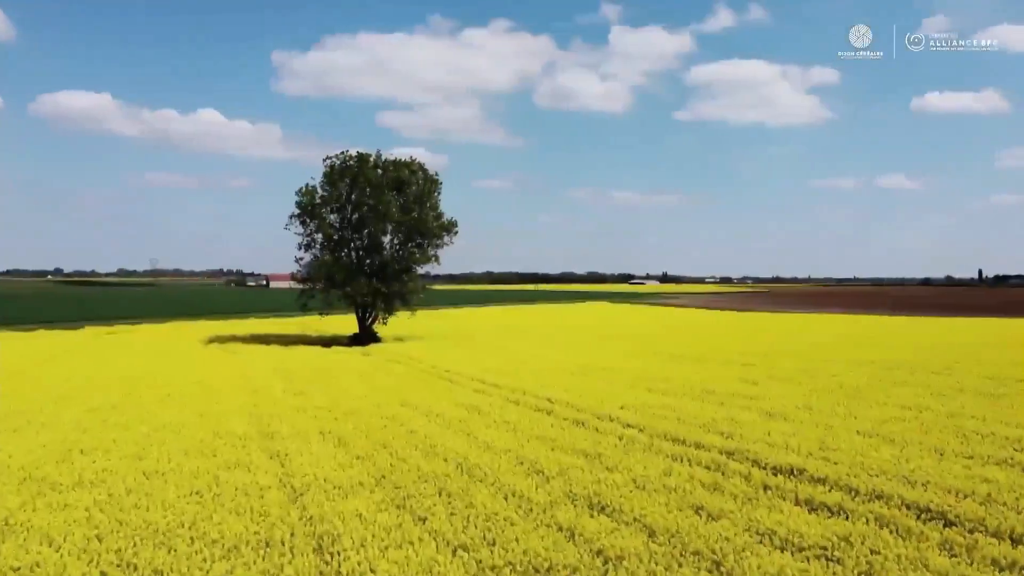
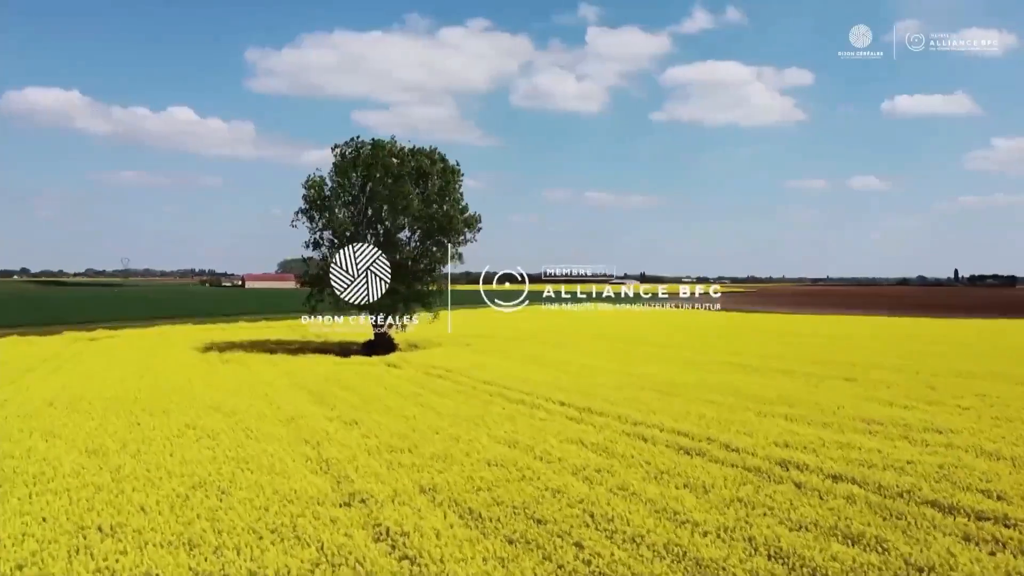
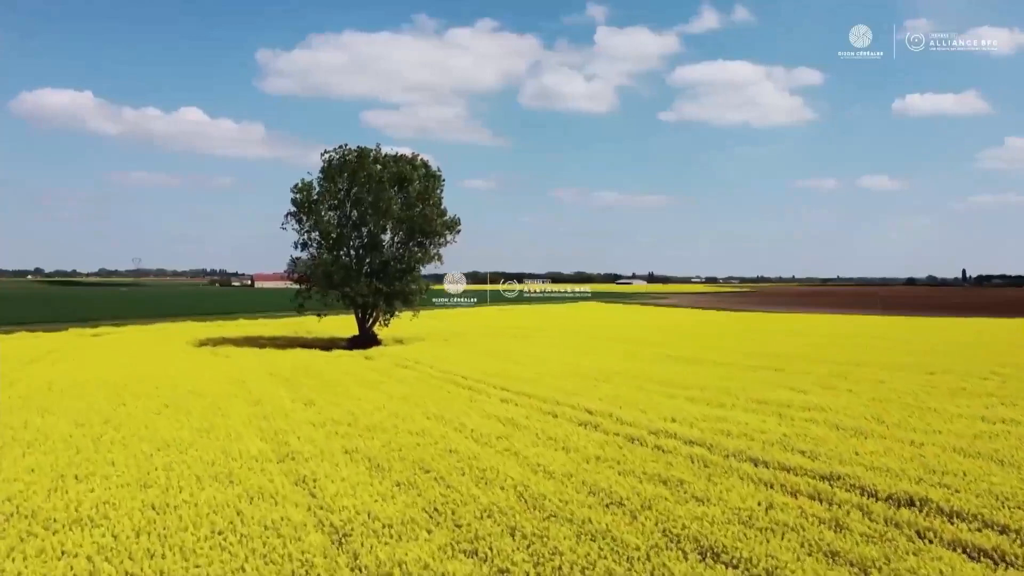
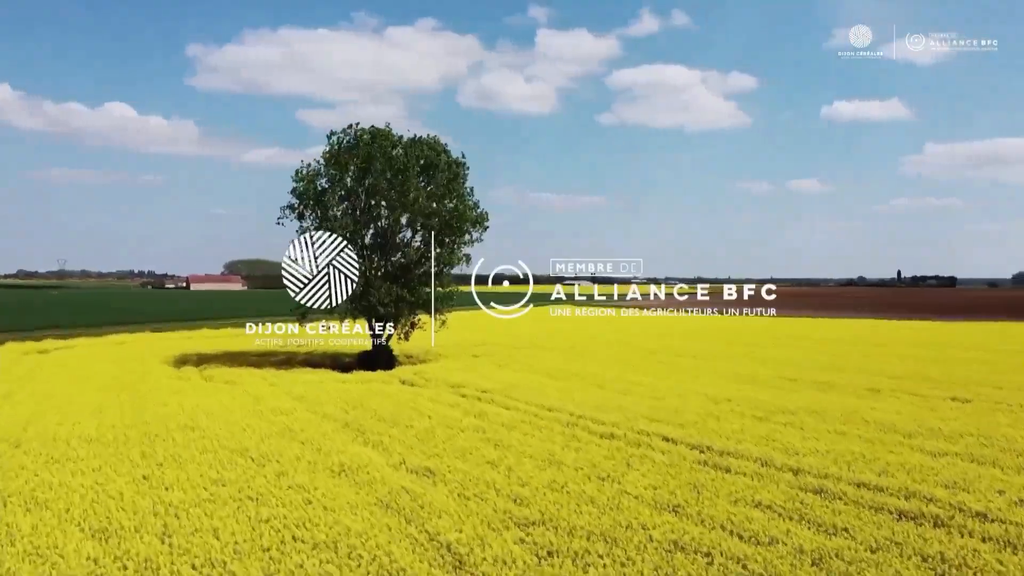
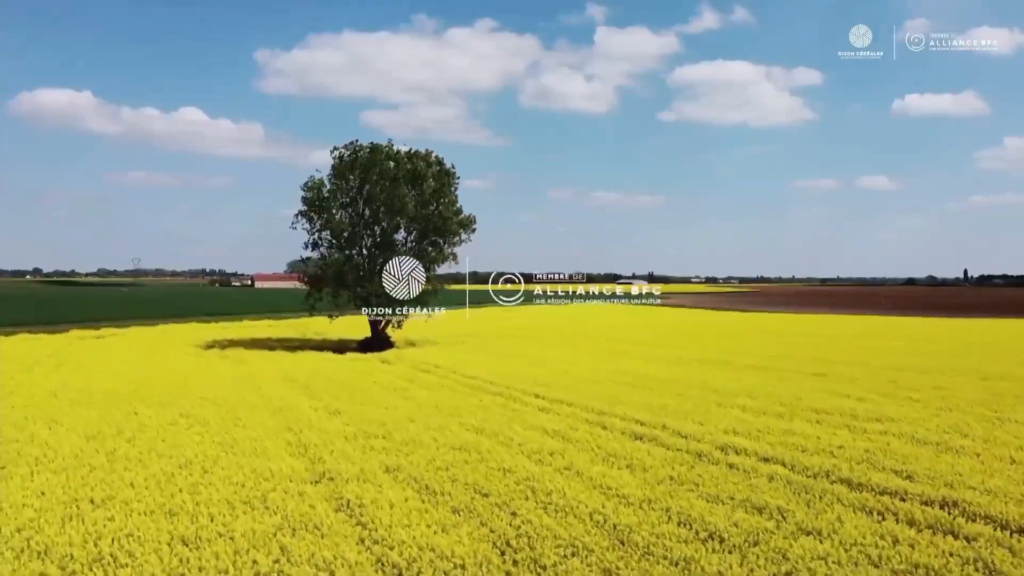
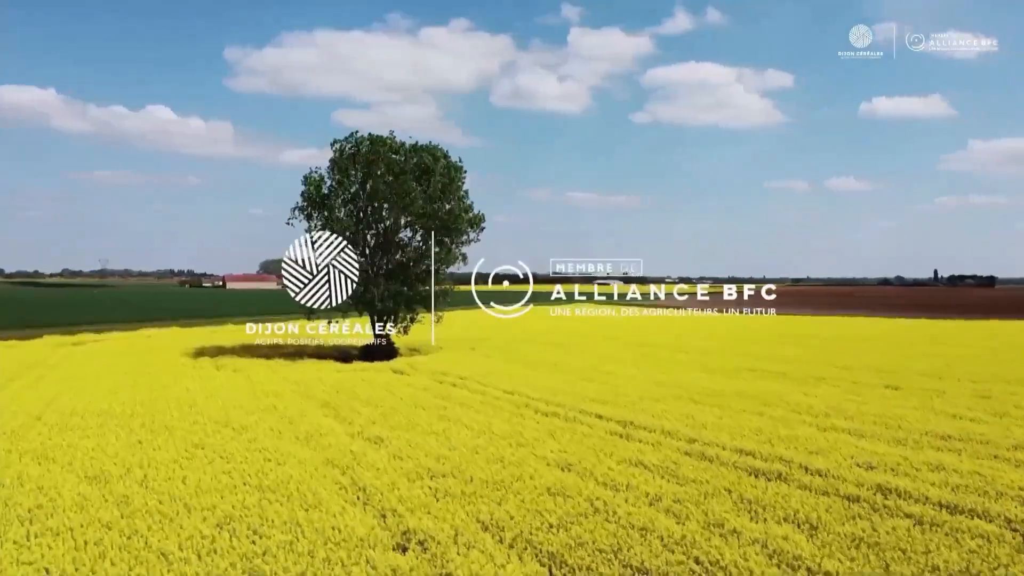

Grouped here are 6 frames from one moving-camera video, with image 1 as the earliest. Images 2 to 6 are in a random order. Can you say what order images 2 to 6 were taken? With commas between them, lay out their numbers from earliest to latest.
3, 5, 2, 6, 4
